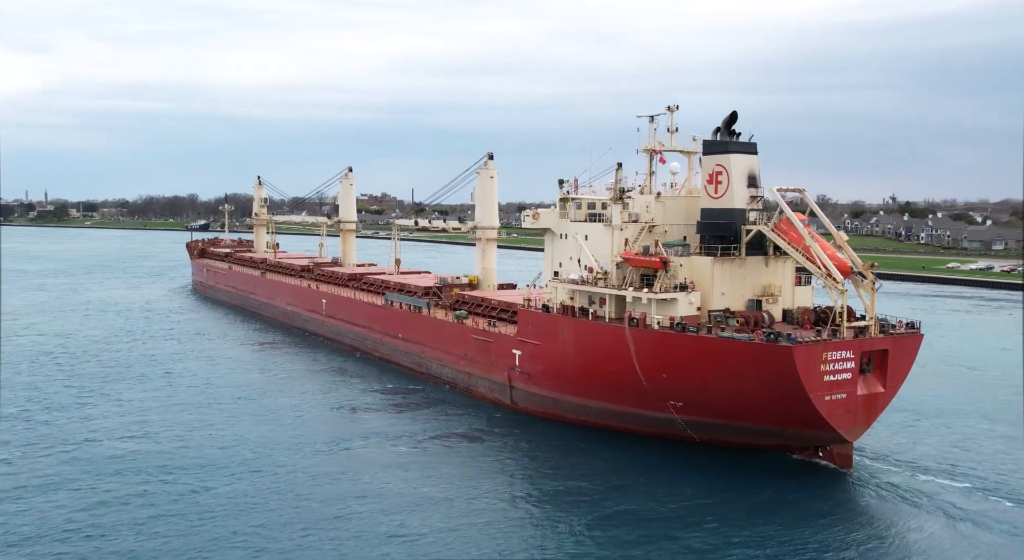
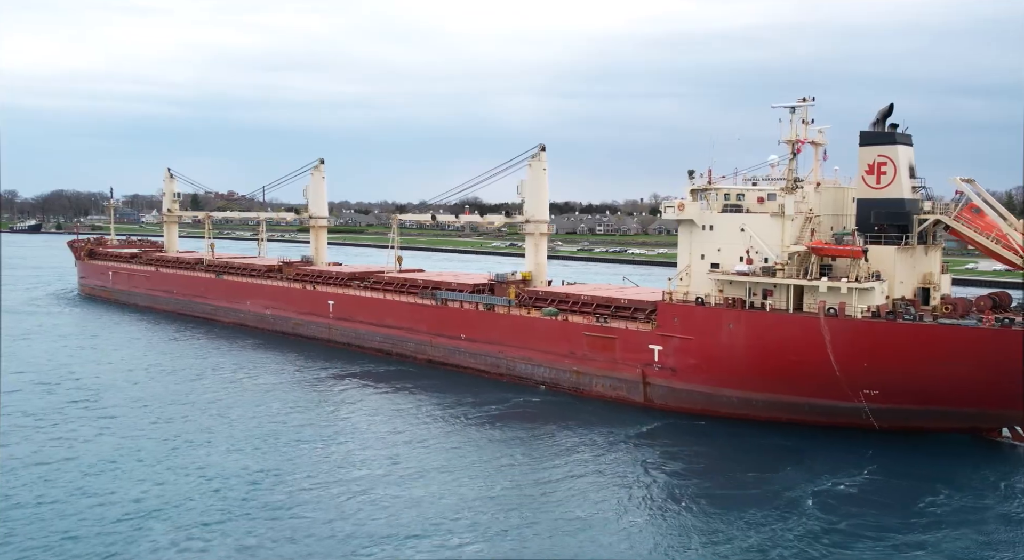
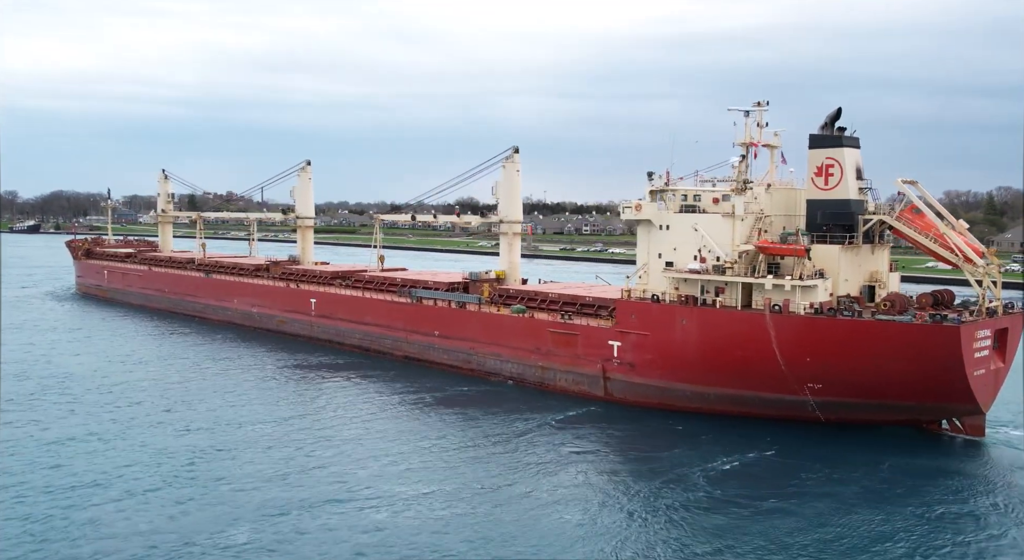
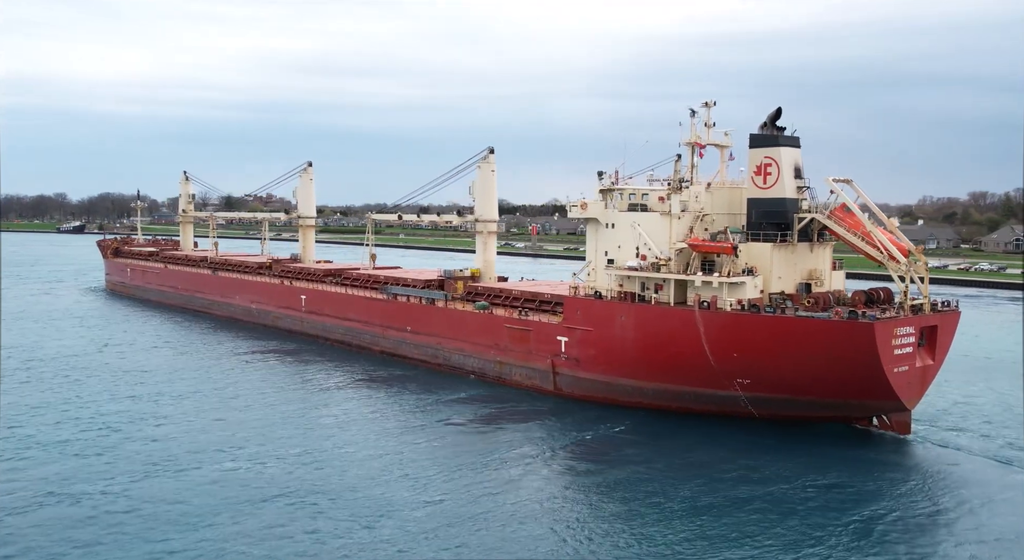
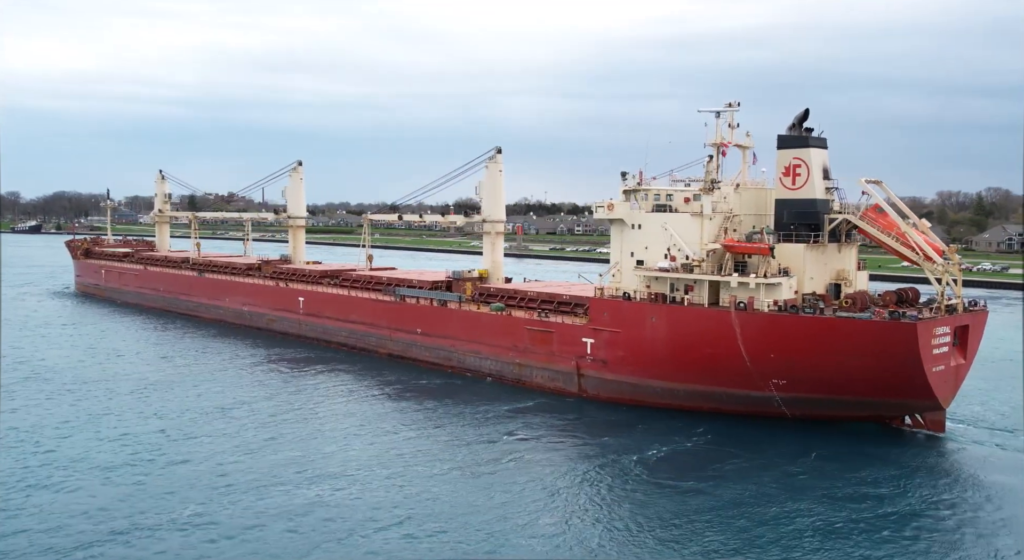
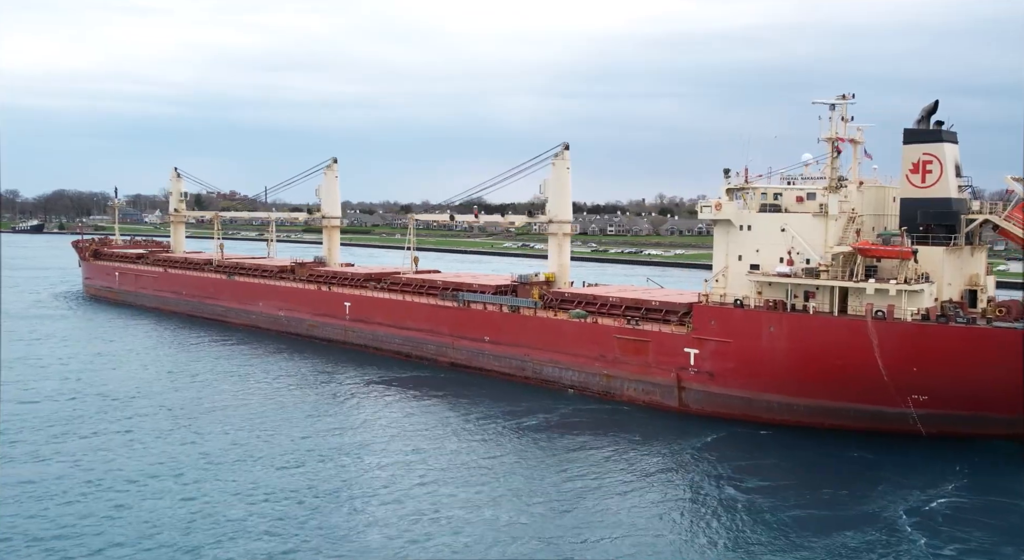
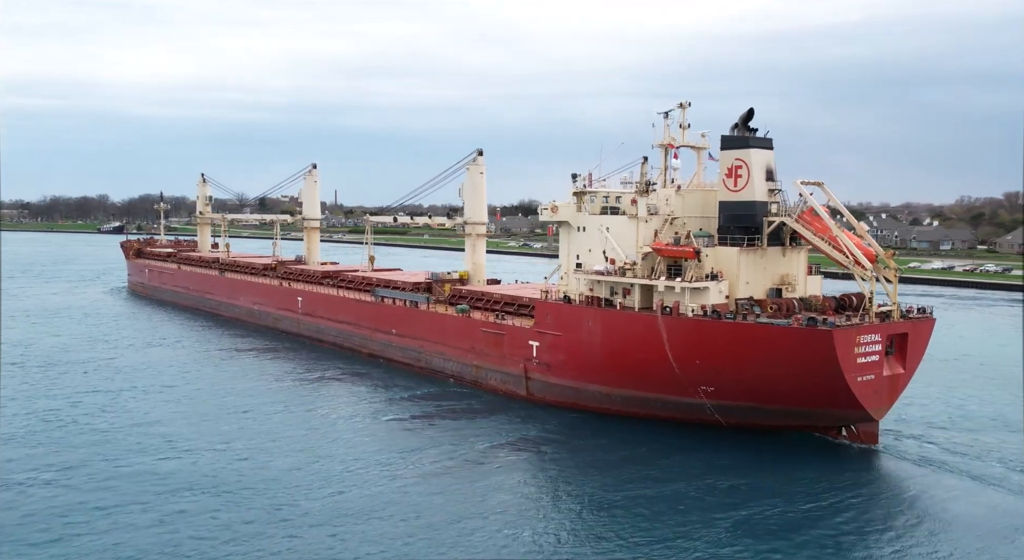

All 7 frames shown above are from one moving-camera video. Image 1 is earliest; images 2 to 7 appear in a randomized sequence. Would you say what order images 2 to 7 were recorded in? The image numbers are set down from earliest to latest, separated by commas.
7, 4, 5, 3, 2, 6
